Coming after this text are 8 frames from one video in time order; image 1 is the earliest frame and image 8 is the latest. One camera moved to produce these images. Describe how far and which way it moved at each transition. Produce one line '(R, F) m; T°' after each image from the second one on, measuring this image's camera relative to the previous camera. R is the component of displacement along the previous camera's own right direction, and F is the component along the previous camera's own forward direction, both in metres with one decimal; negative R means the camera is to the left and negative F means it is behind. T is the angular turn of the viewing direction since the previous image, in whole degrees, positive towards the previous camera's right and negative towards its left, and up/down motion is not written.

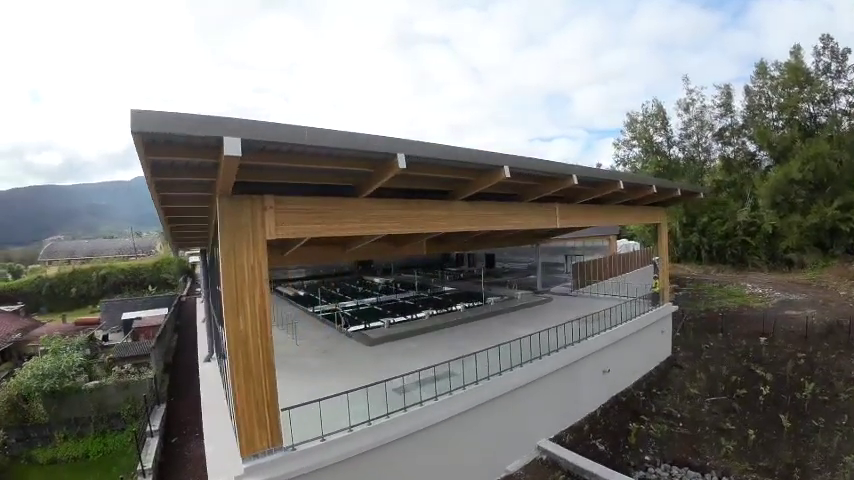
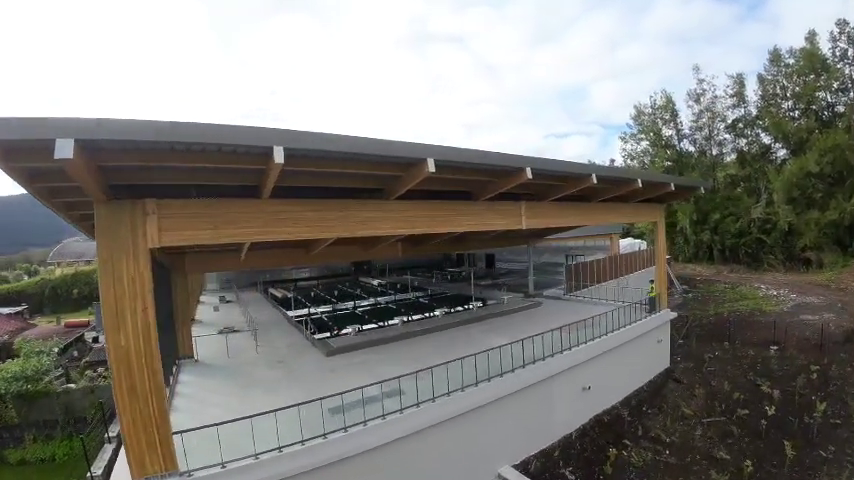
(+1.0, +0.8) m; -2°
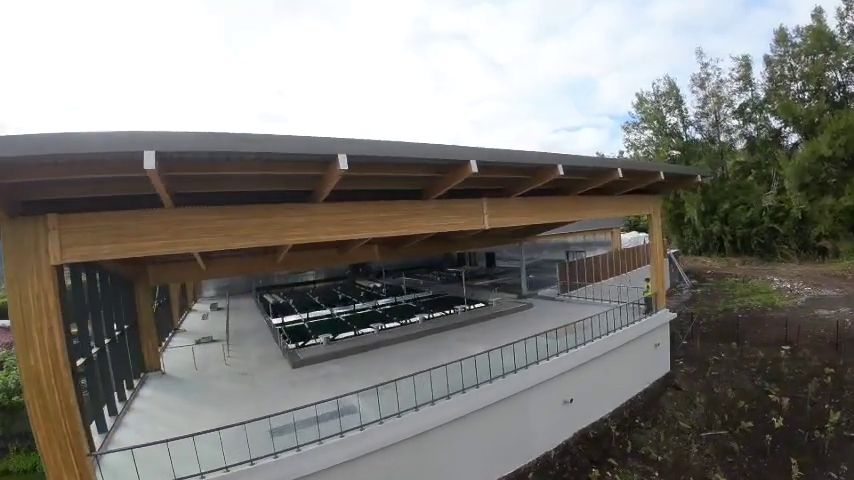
(+0.8, +0.6) m; -2°
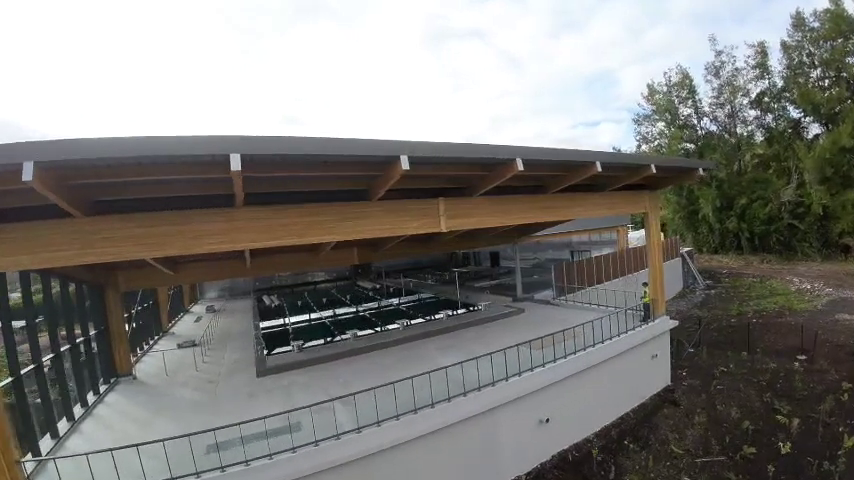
(+0.8, +0.6) m; -2°
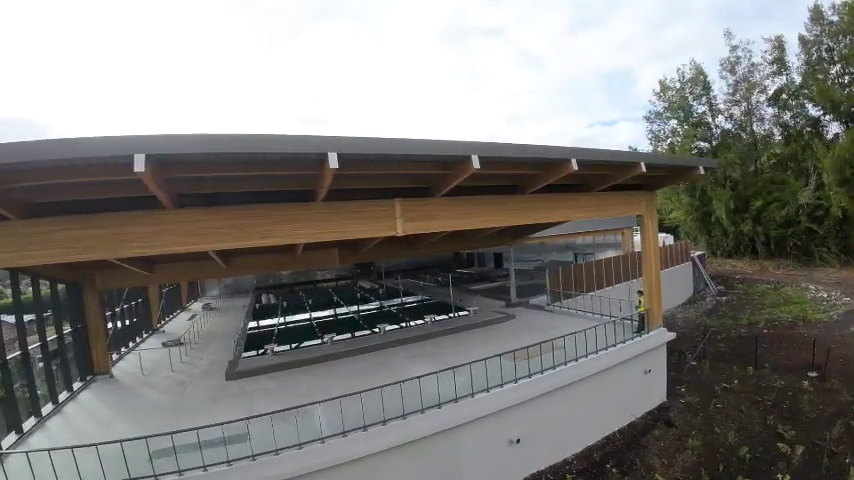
(+0.7, +0.5) m; -2°
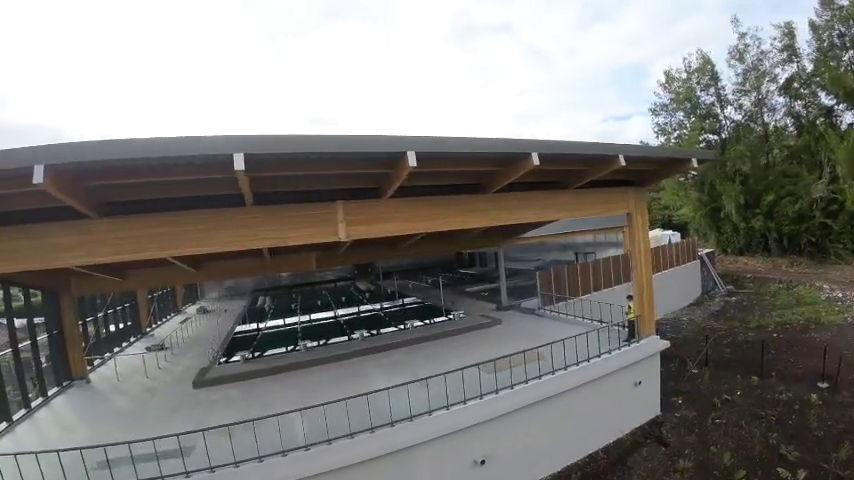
(+0.7, +0.5) m; -2°
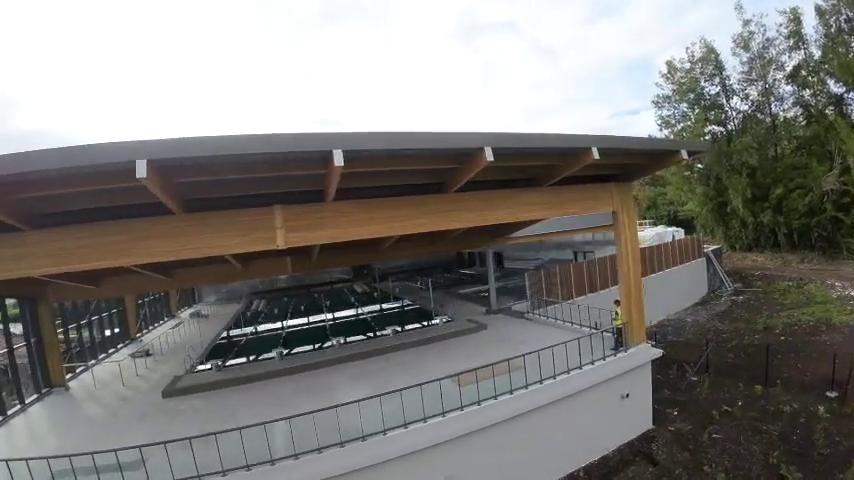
(+0.6, +0.5) m; -1°
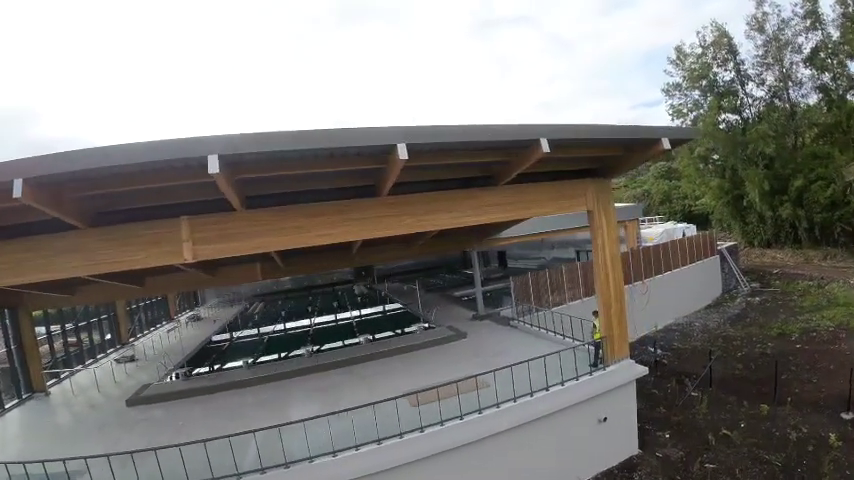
(+0.9, +0.6) m; -2°
